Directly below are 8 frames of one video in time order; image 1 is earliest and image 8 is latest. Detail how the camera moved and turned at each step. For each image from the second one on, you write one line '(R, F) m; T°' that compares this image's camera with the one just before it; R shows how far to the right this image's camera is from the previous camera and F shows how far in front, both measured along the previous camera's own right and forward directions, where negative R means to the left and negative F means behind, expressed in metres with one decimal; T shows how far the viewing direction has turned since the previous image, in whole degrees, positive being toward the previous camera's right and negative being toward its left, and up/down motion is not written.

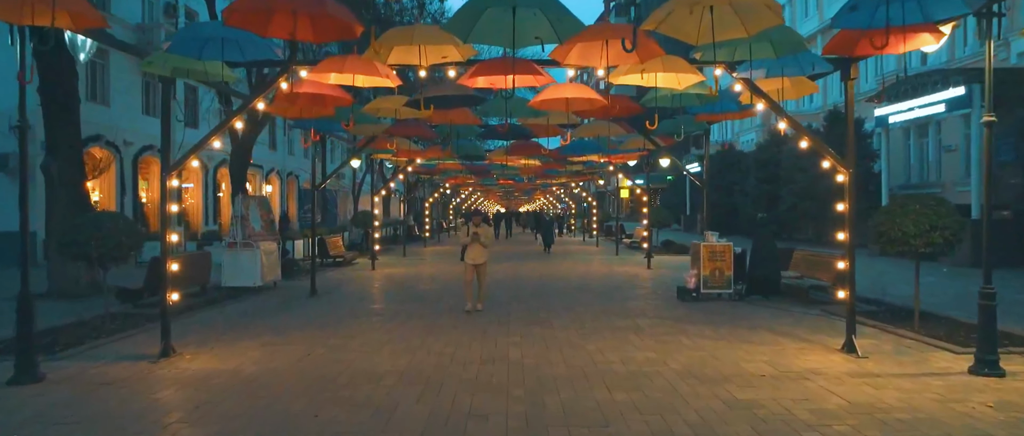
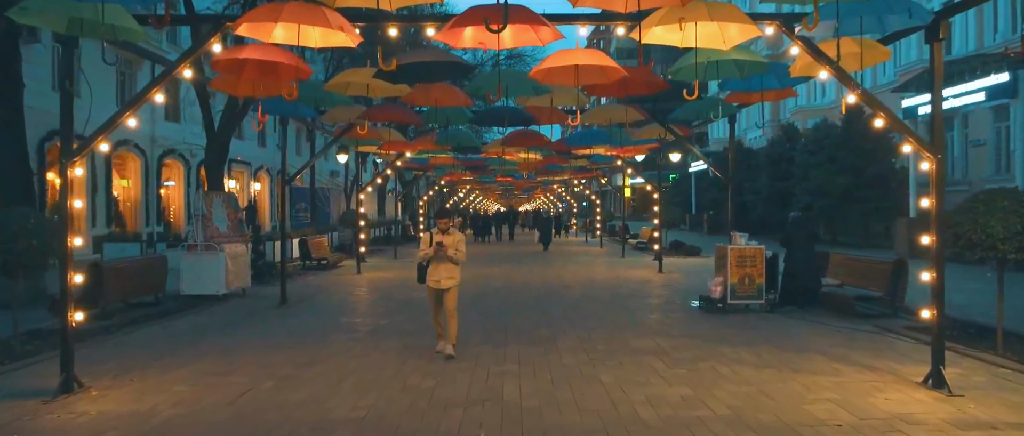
(0.0, +2.2) m; 0°
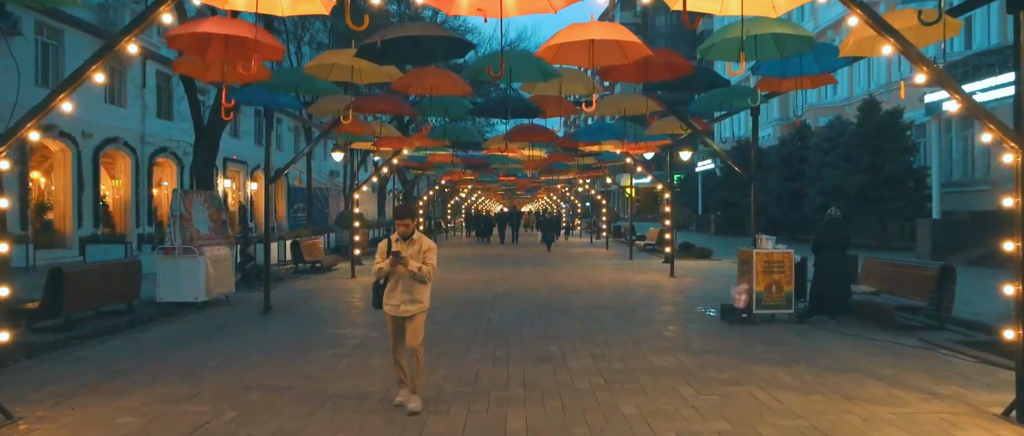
(0.0, +1.3) m; 0°
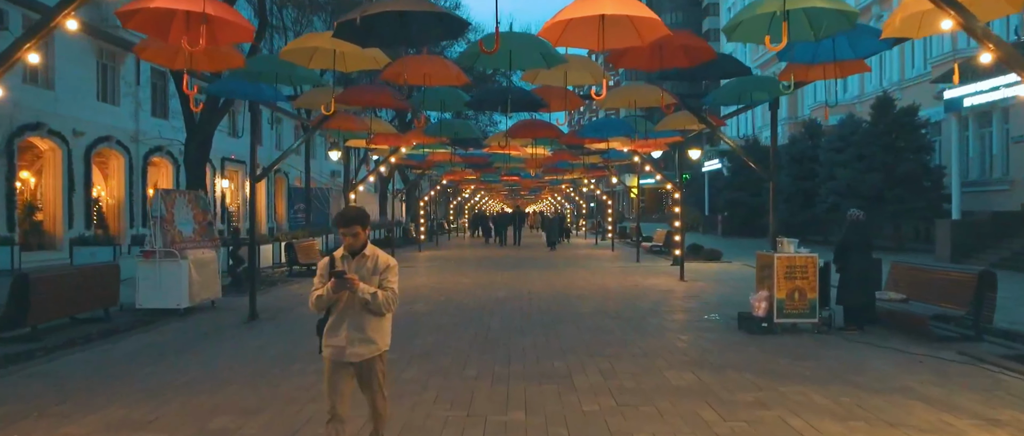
(0.0, +0.9) m; 0°
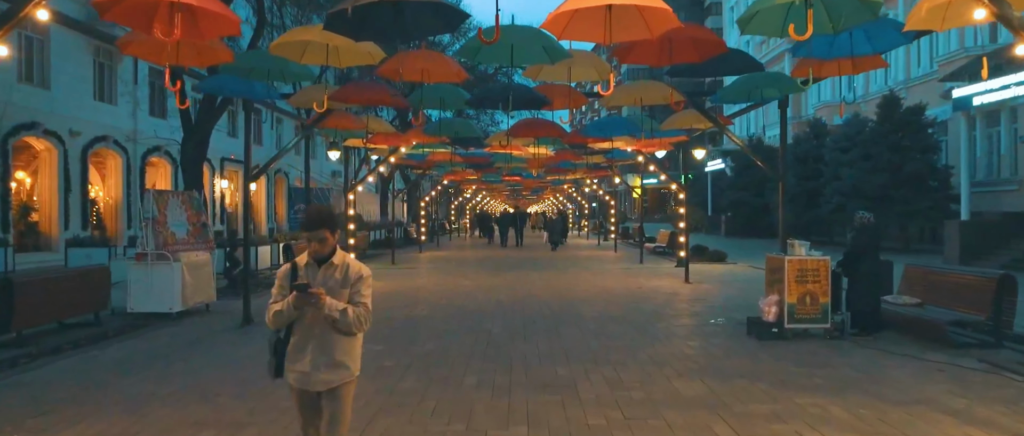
(0.0, +0.4) m; 0°
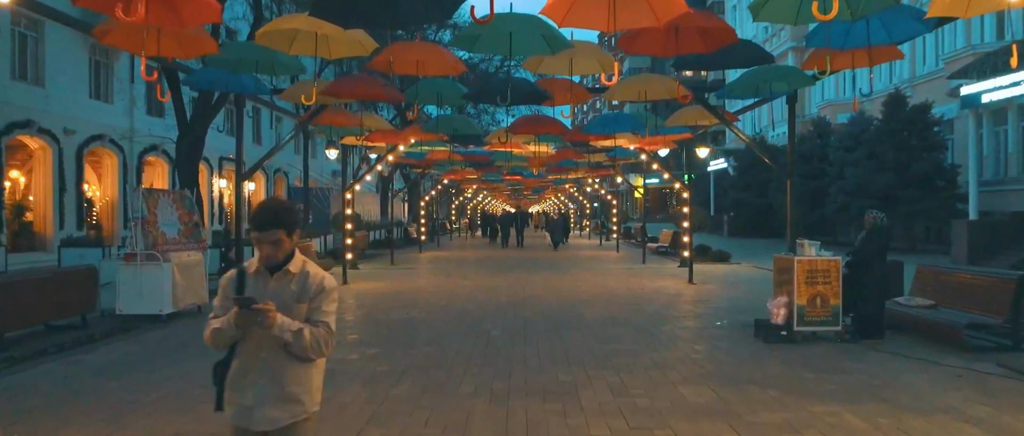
(0.0, +0.4) m; 0°
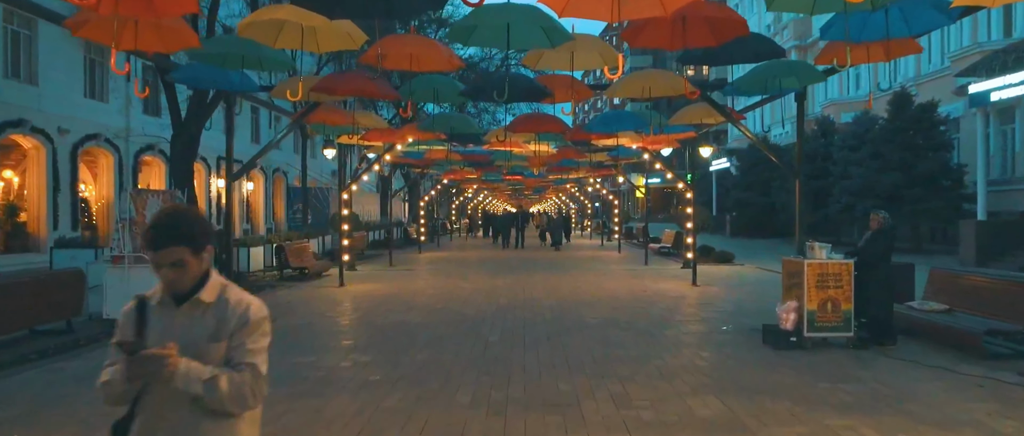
(0.0, +0.4) m; 0°
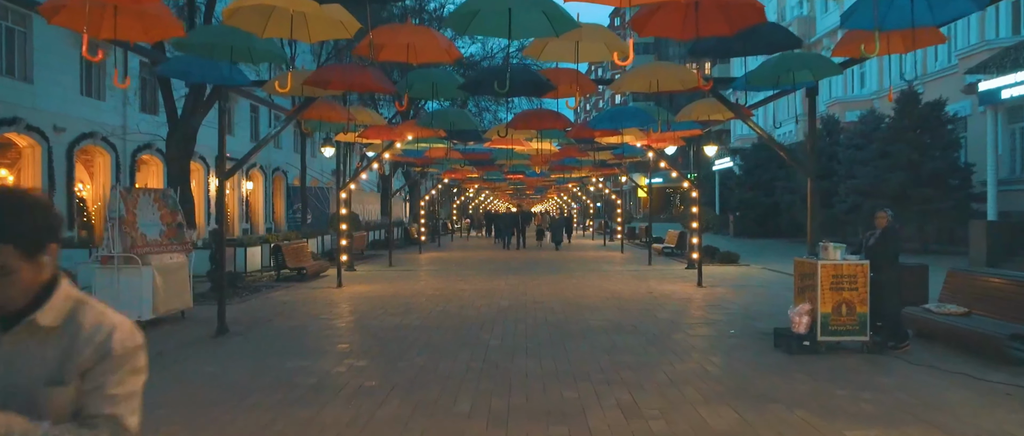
(0.0, +0.4) m; 0°
